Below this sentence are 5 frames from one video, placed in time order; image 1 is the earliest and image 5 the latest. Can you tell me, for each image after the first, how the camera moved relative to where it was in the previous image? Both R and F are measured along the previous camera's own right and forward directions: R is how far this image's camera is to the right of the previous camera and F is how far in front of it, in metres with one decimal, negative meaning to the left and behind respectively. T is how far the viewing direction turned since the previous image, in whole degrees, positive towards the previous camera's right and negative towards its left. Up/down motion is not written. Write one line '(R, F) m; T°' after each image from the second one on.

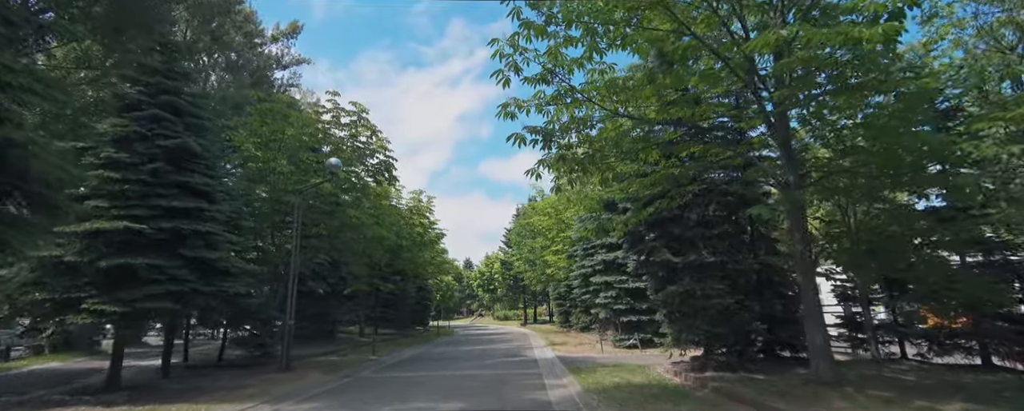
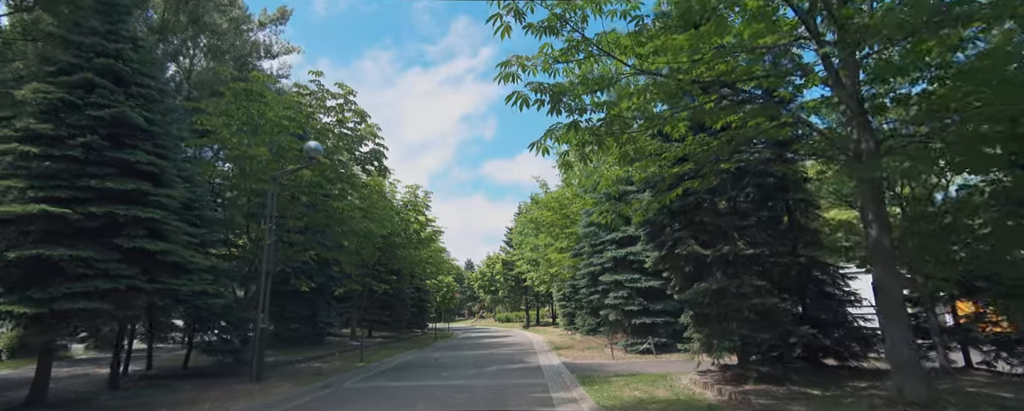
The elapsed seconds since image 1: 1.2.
(0.0, +1.7) m; 0°
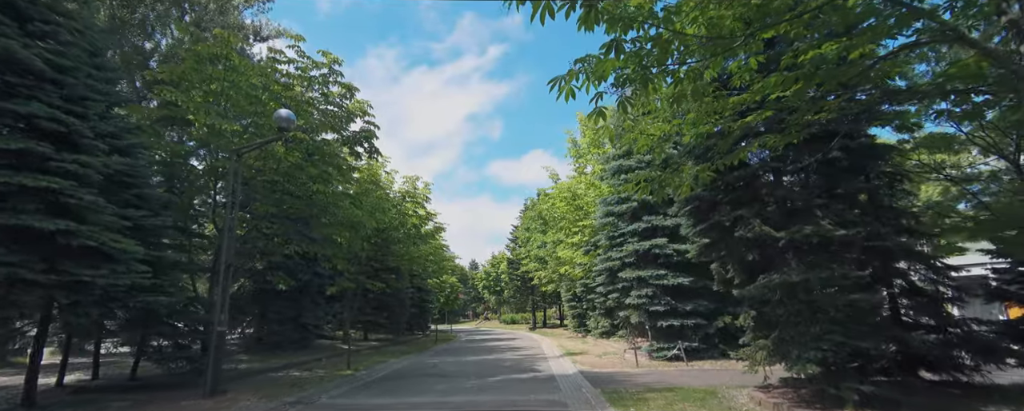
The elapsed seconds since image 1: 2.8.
(-0.1, +2.3) m; -1°
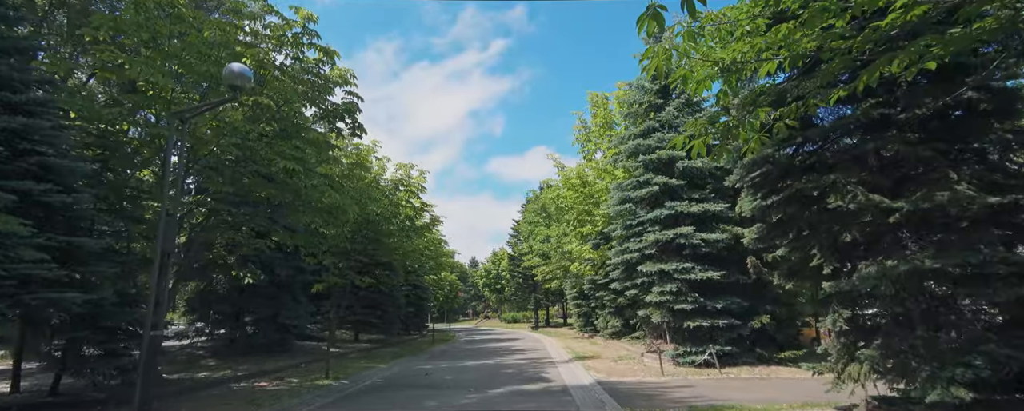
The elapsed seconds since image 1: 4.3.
(-0.1, +2.1) m; 0°
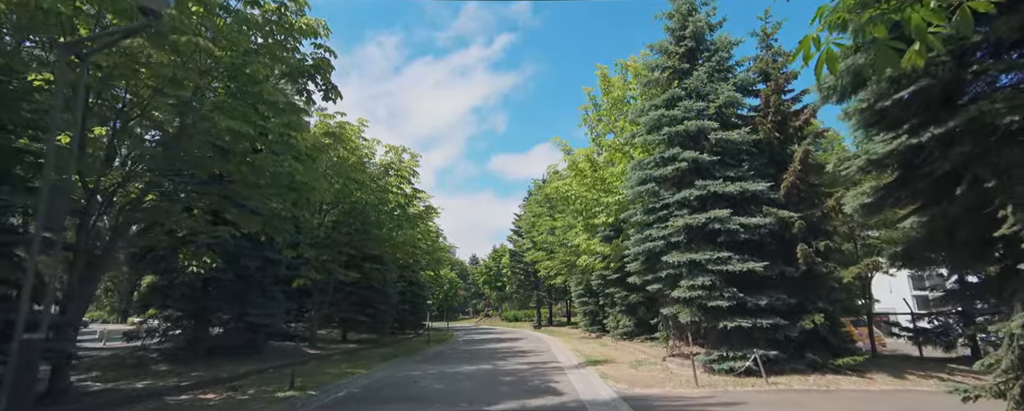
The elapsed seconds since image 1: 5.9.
(0.0, +2.3) m; 0°
